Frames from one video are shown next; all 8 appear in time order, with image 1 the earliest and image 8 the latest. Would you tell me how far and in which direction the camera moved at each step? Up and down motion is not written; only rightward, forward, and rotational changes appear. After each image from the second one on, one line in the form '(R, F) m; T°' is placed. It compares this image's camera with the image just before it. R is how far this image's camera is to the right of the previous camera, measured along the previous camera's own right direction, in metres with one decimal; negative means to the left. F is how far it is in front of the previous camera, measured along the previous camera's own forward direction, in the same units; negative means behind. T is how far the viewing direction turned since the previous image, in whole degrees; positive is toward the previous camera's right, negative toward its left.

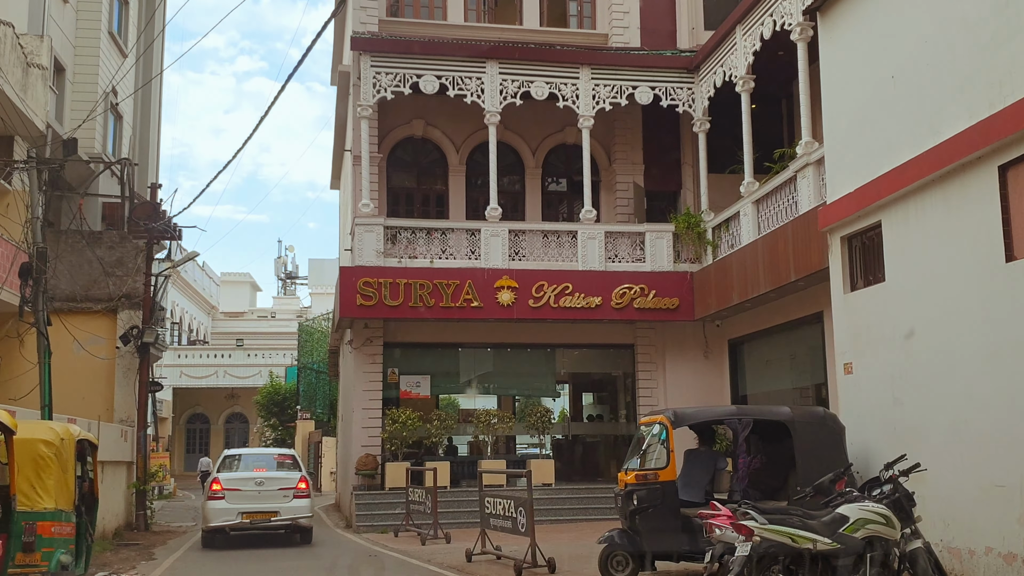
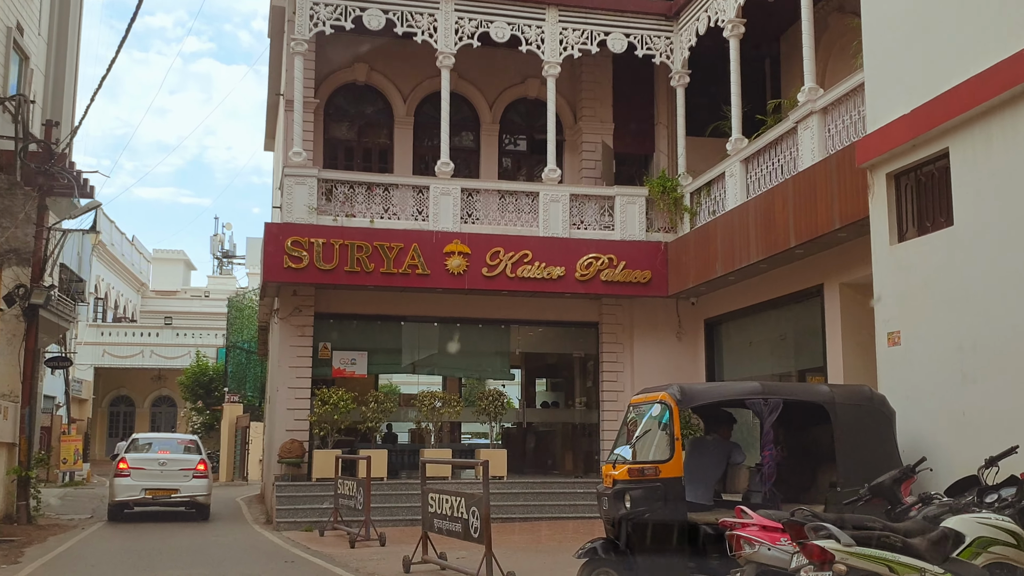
(-0.1, +2.2) m; +3°
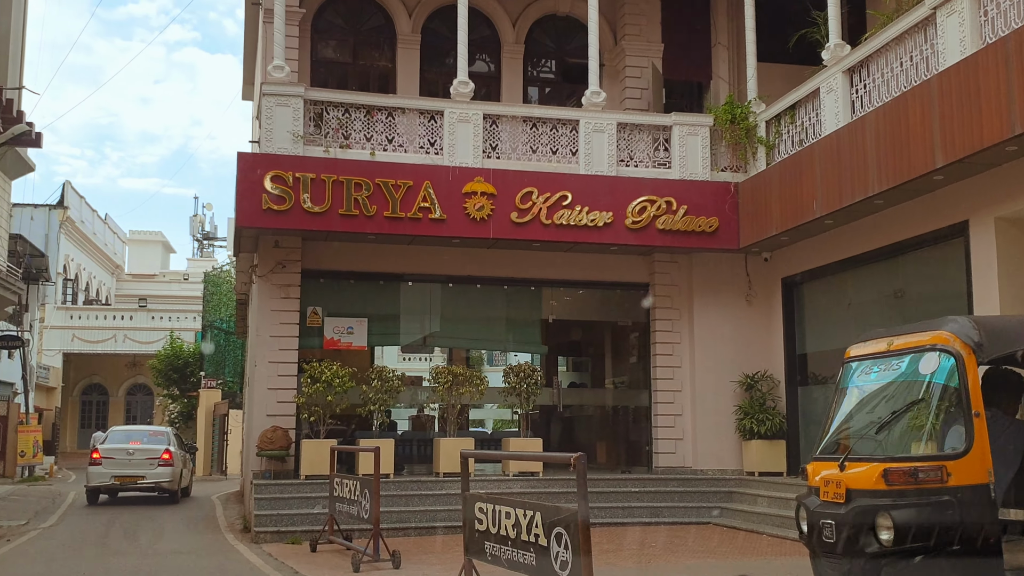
(-0.6, +3.2) m; +1°
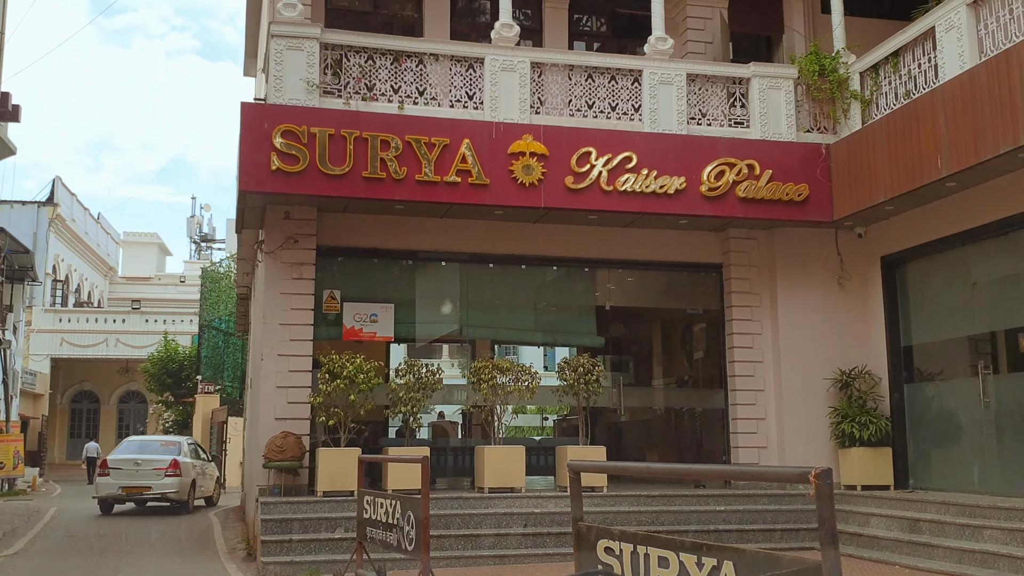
(-0.6, +2.1) m; 0°
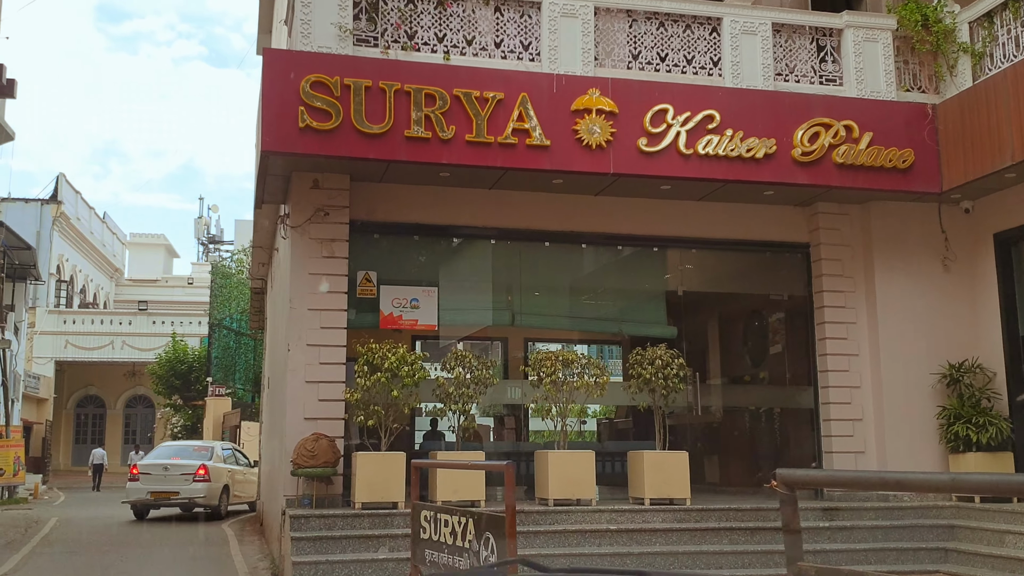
(-0.5, +1.5) m; 0°
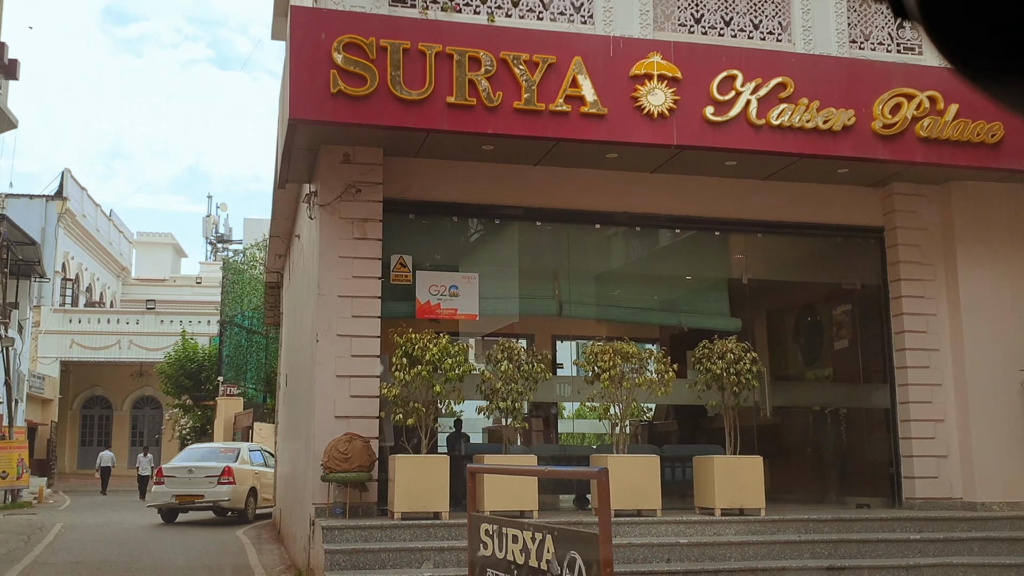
(-0.4, +0.9) m; 0°
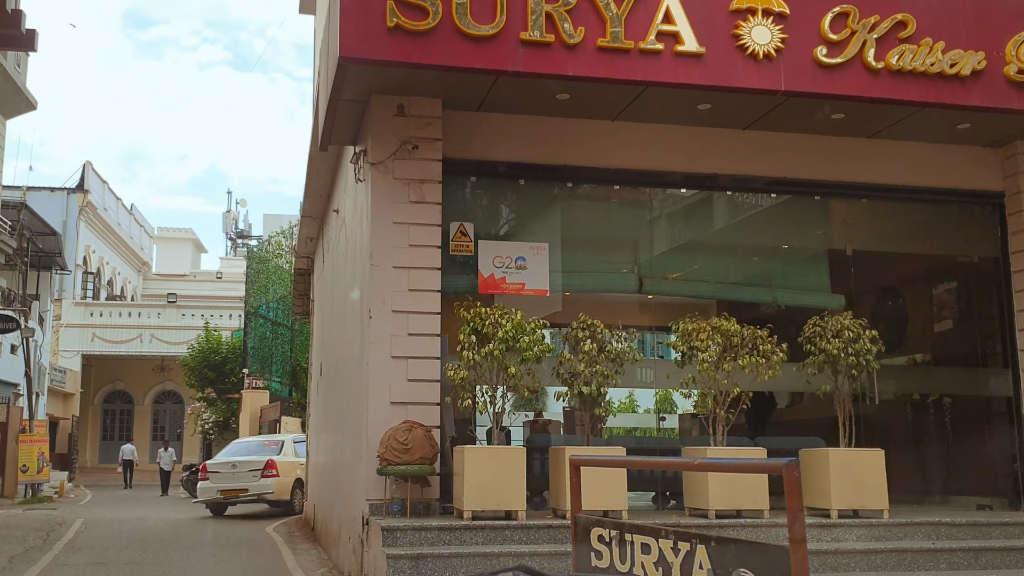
(-0.4, +1.1) m; -1°
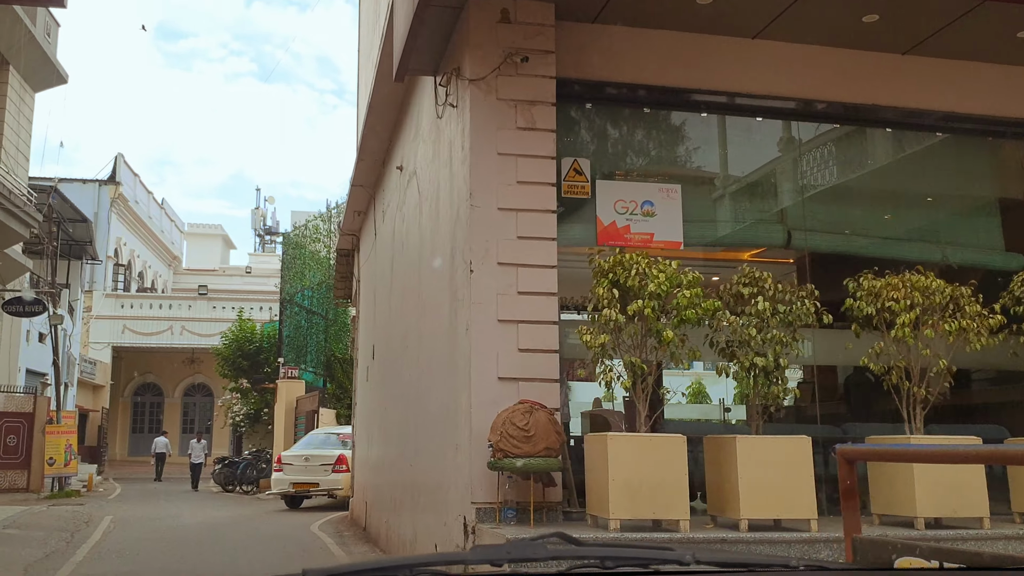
(-0.6, +1.5) m; -1°
